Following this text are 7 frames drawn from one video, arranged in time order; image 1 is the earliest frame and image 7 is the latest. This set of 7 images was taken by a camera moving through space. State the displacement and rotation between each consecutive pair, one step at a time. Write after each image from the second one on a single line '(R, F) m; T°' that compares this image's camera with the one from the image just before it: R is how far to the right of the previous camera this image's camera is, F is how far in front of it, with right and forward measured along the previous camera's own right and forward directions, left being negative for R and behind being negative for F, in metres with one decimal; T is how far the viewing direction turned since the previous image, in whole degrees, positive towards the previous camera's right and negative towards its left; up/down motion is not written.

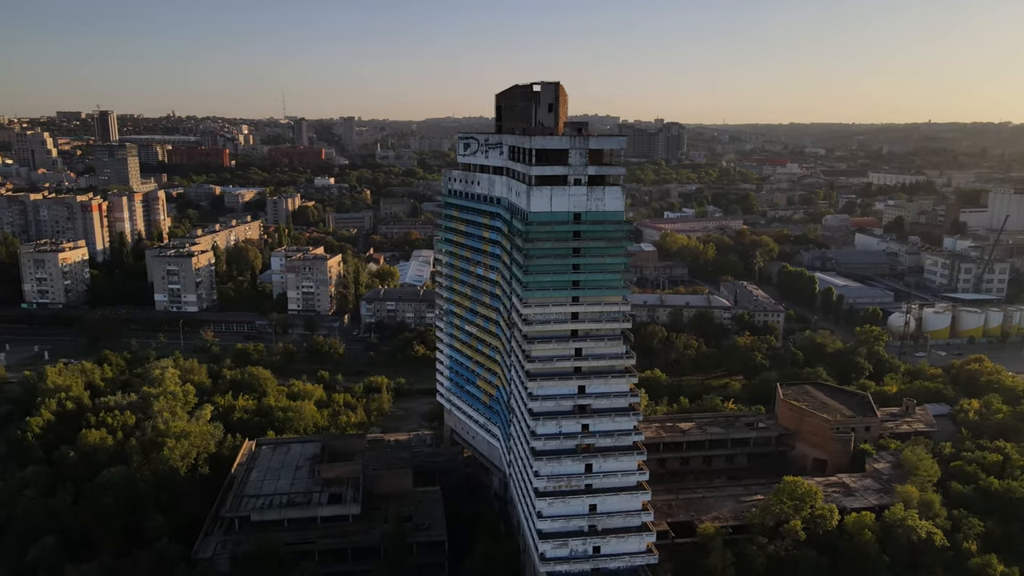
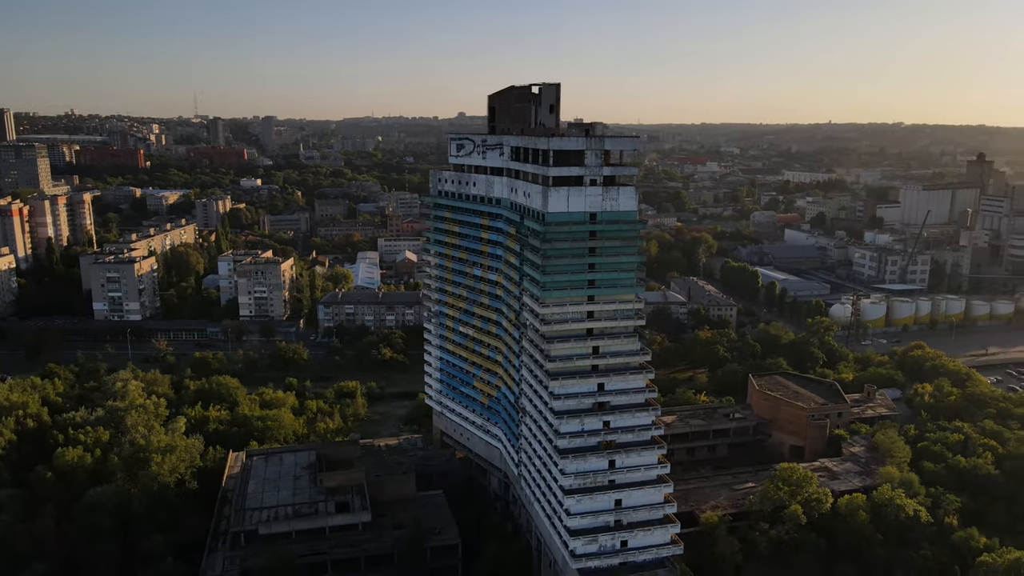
(-4.0, +0.1) m; +6°
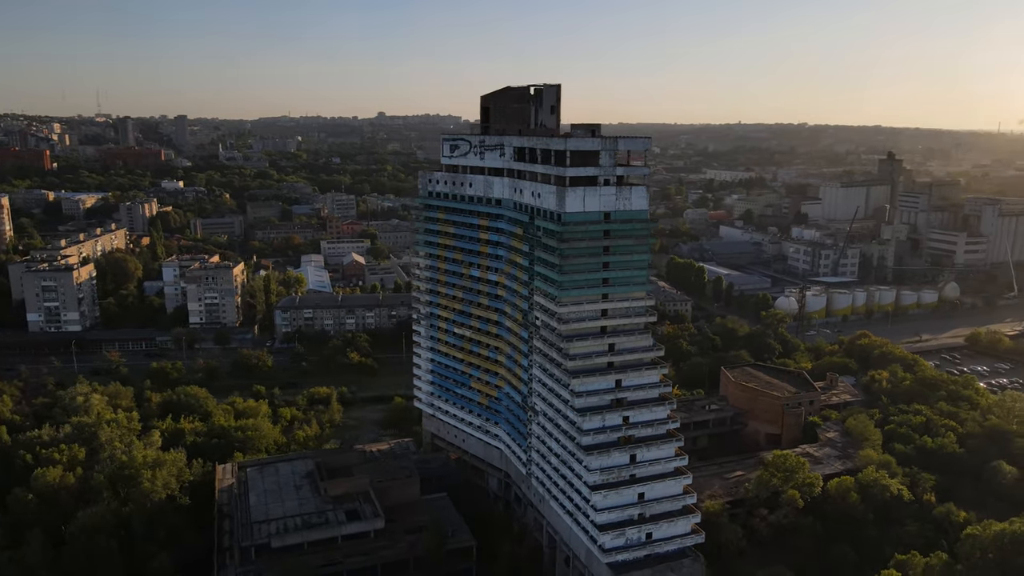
(-4.1, +0.1) m; +6°
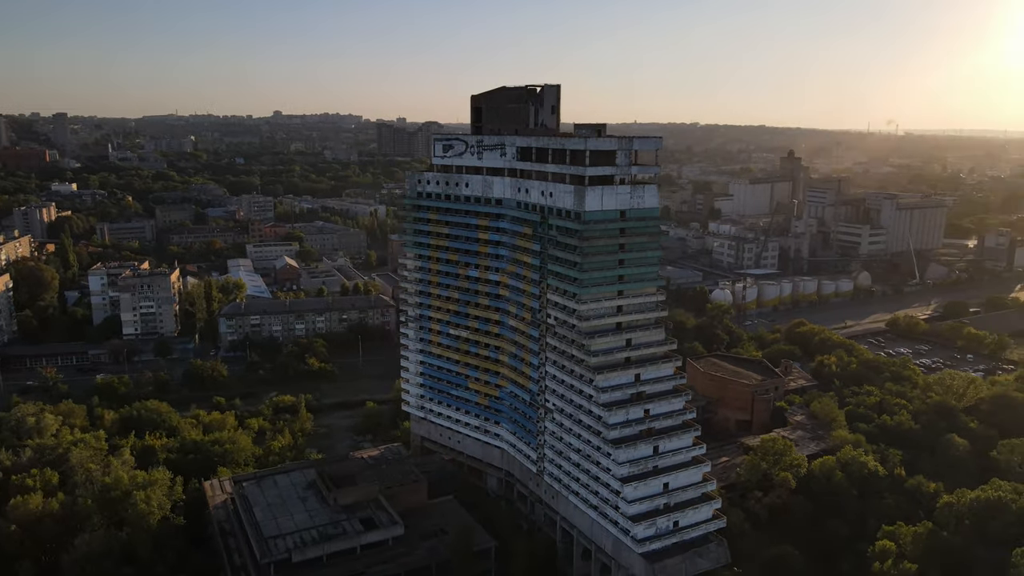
(-5.1, +0.2) m; +7°
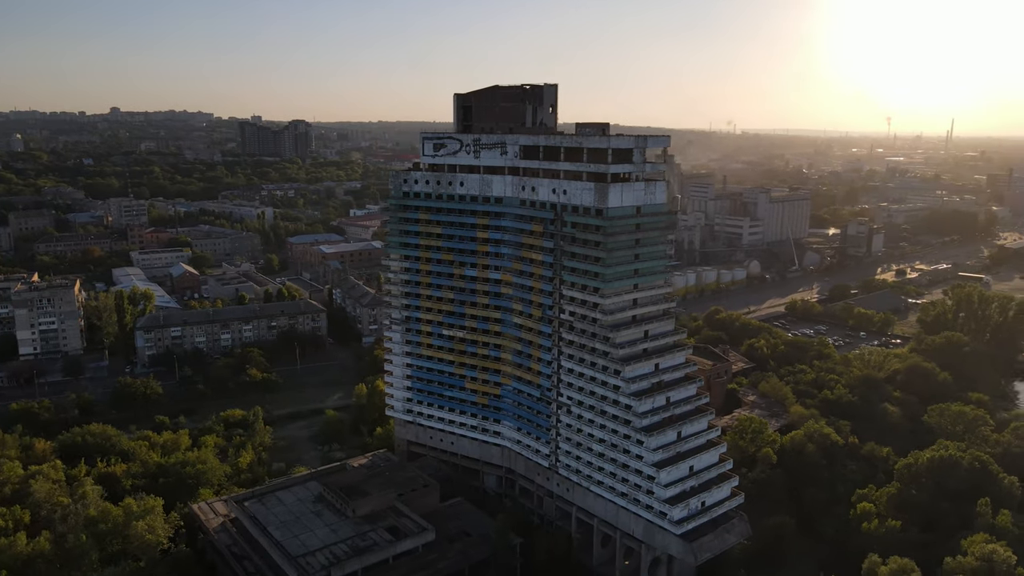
(-7.1, +0.4) m; +10°
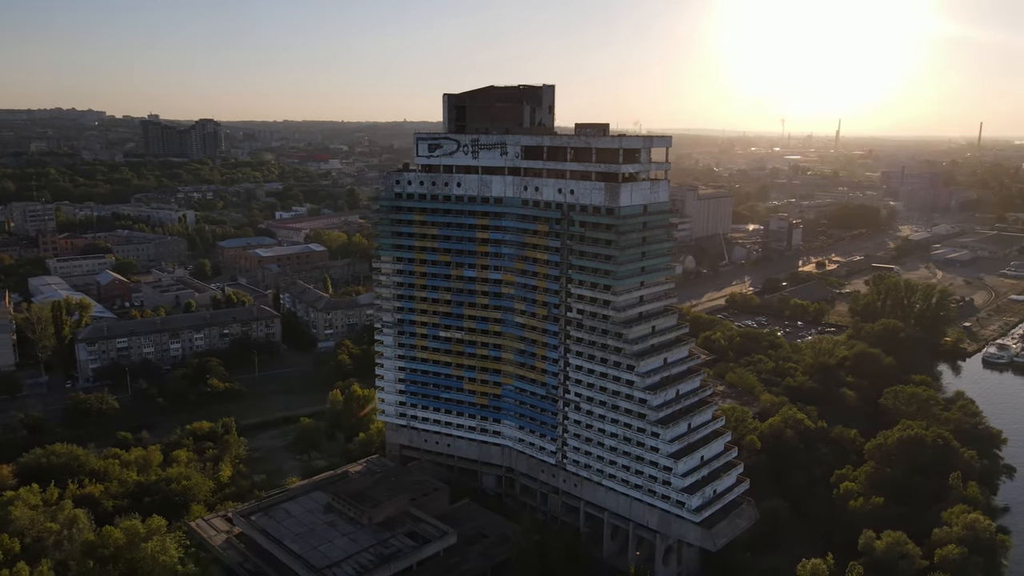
(-4.6, +0.1) m; +7°
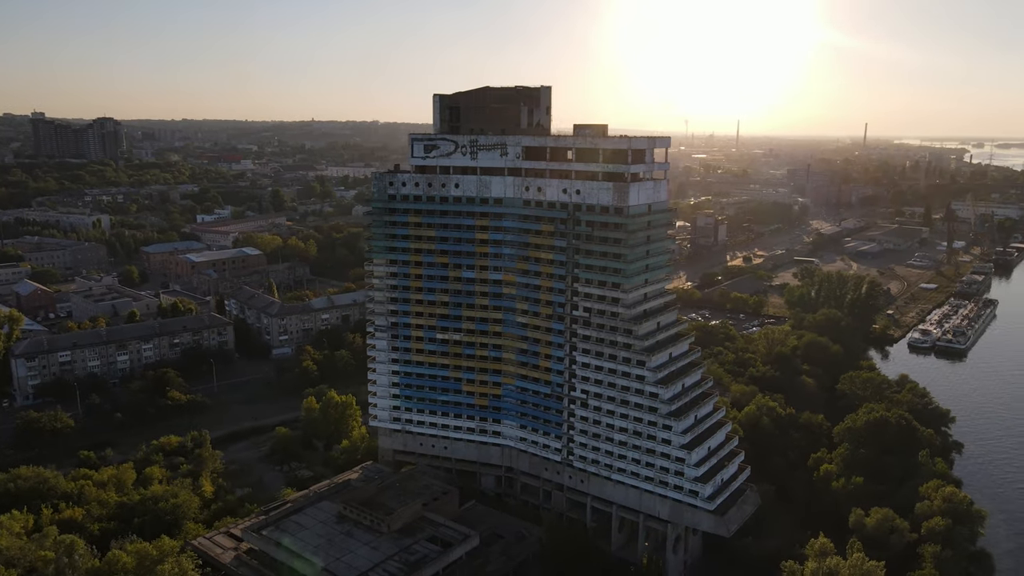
(-4.6, +0.1) m; +7°
